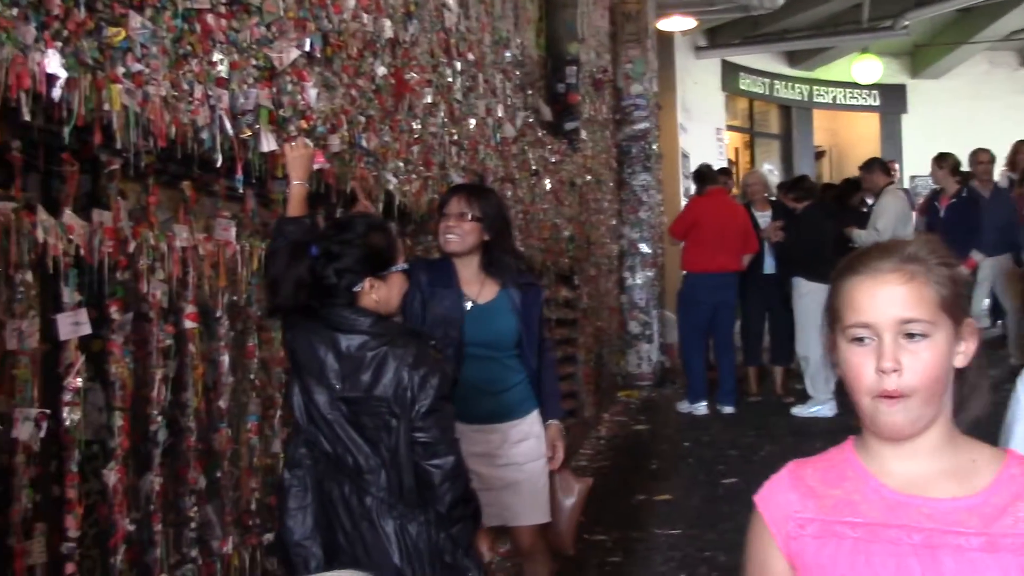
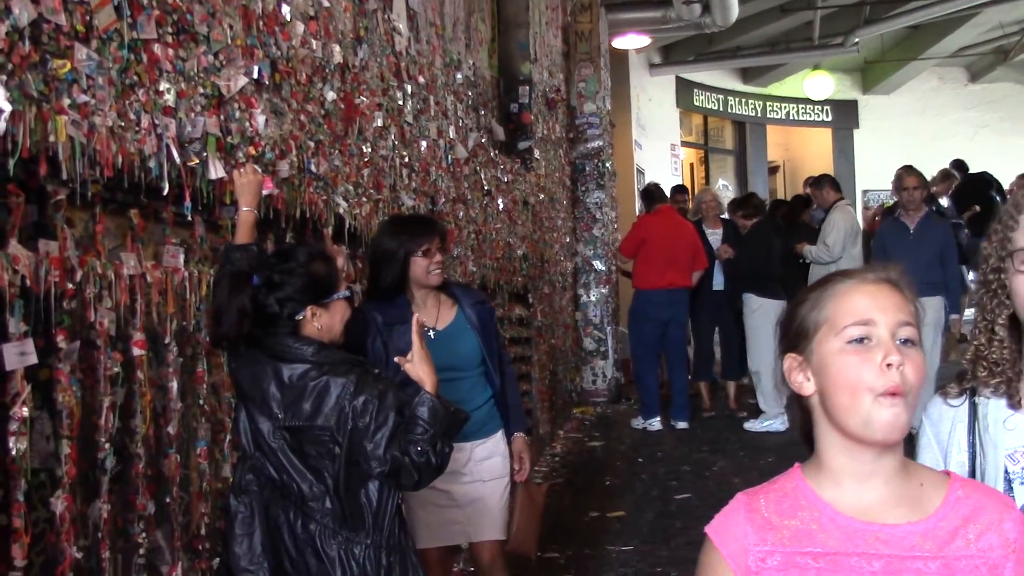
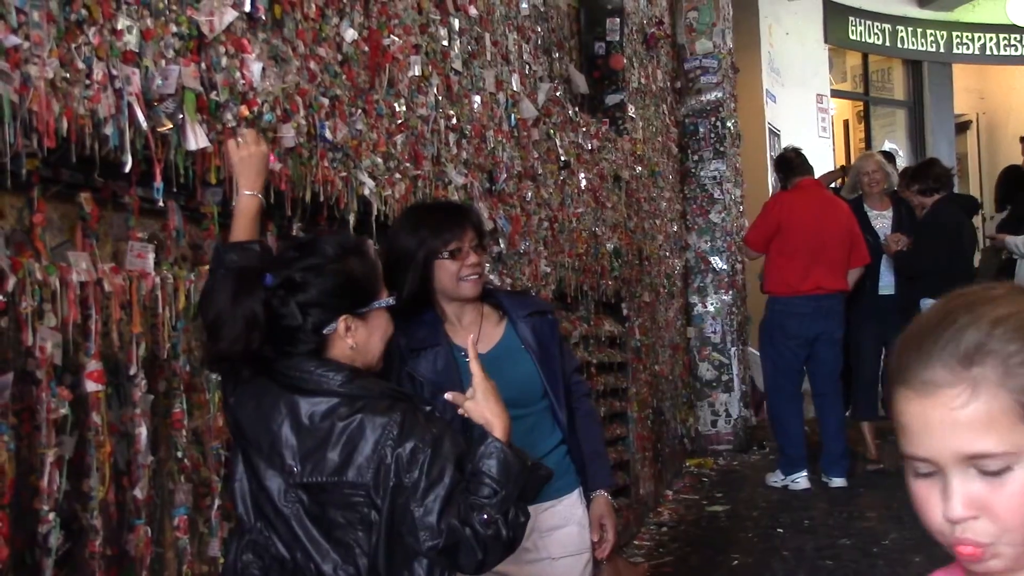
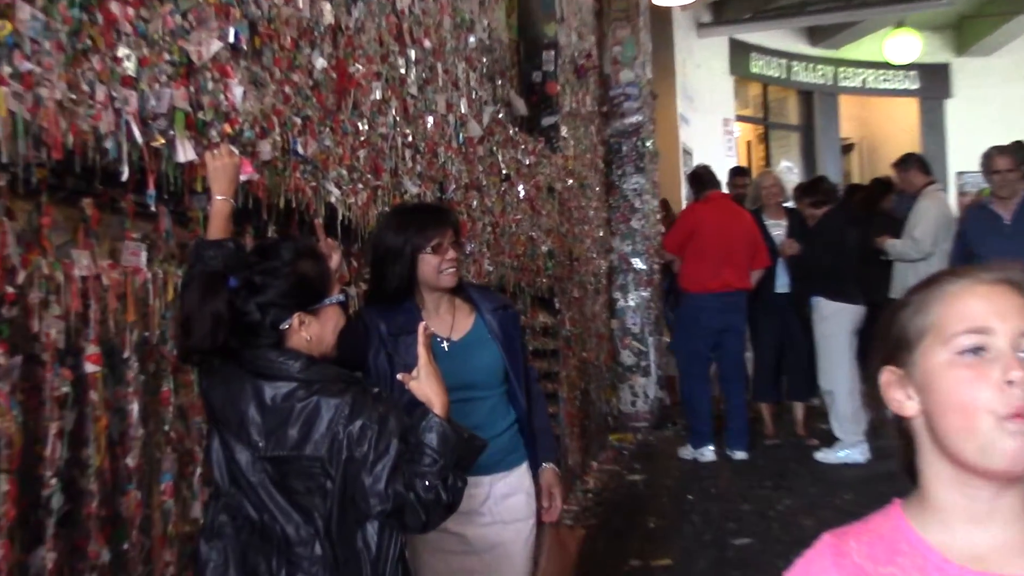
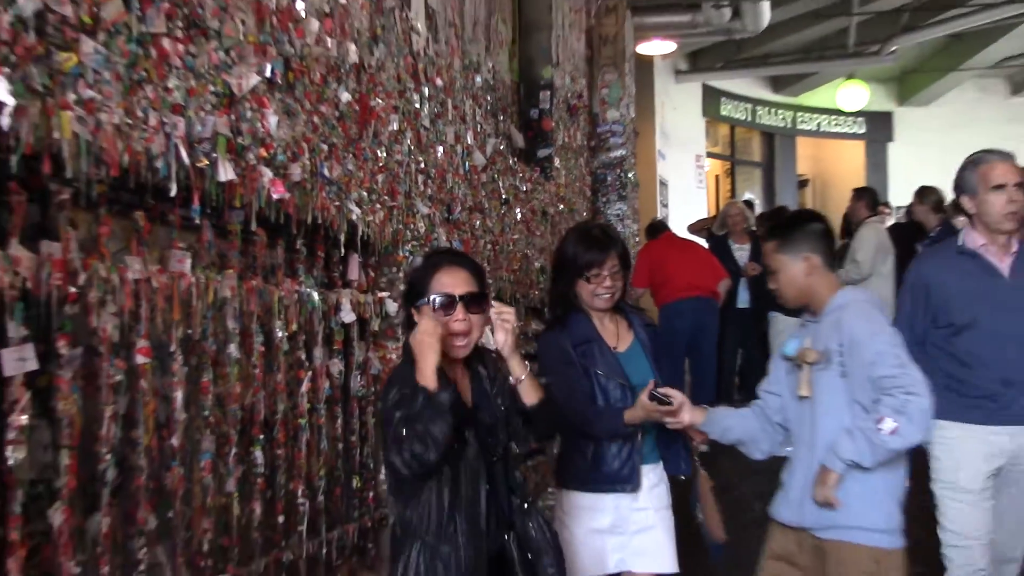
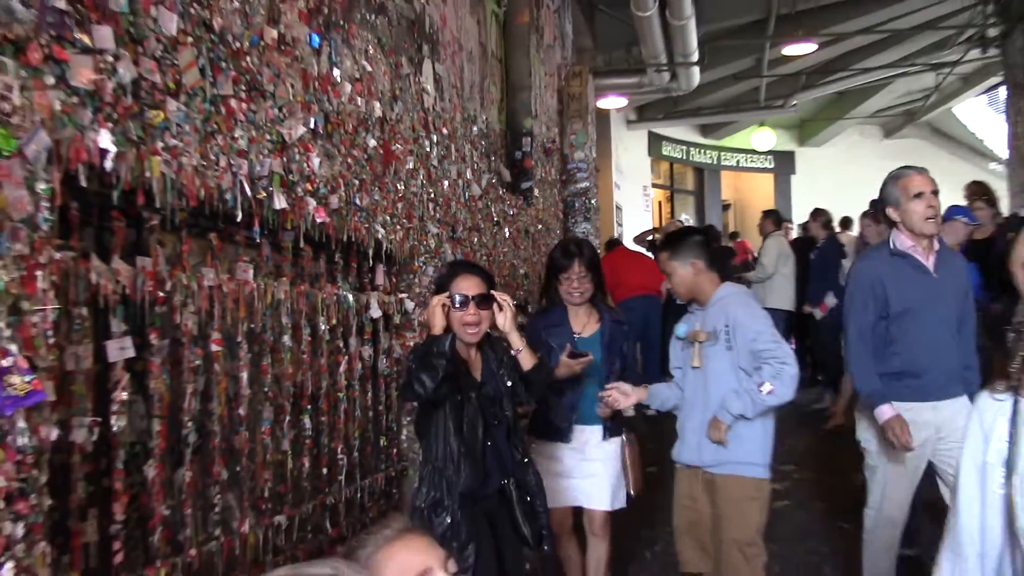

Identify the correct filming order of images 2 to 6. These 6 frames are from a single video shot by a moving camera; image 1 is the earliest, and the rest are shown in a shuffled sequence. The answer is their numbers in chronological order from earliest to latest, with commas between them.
2, 4, 3, 5, 6
